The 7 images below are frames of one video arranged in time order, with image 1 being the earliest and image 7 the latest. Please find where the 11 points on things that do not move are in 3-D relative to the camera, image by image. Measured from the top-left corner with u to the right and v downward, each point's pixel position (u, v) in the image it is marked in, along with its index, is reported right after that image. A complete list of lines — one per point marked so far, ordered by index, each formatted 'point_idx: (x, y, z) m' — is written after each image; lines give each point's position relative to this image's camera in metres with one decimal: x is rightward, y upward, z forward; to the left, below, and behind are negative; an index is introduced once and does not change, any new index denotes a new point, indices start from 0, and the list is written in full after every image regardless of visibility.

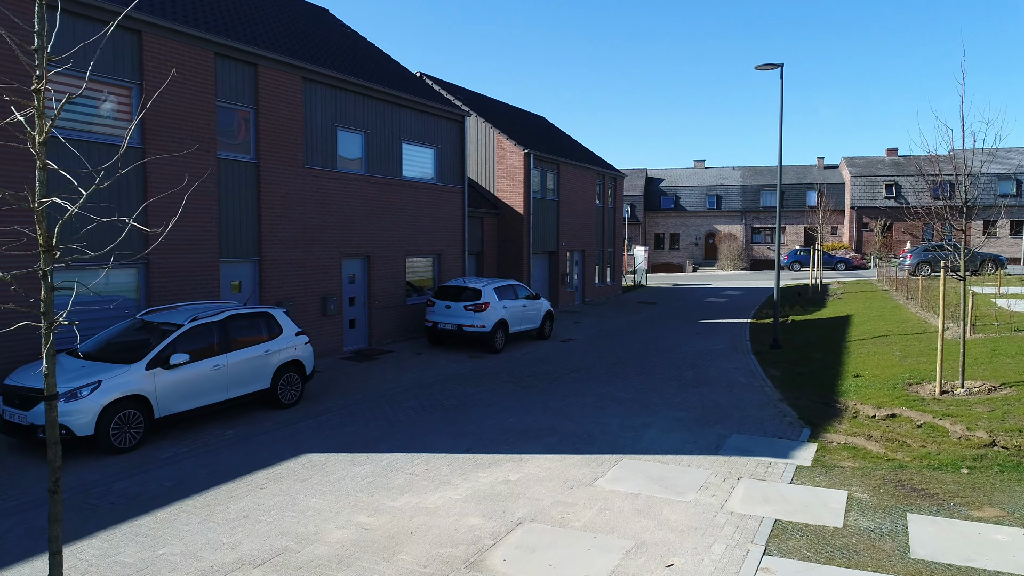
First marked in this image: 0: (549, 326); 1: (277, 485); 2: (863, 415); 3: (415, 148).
0: (+1.0, -1.0, +17.5) m
1: (-2.4, -2.0, +6.9) m
2: (+4.7, -1.7, +9.0) m
3: (-2.4, +3.5, +16.7) m
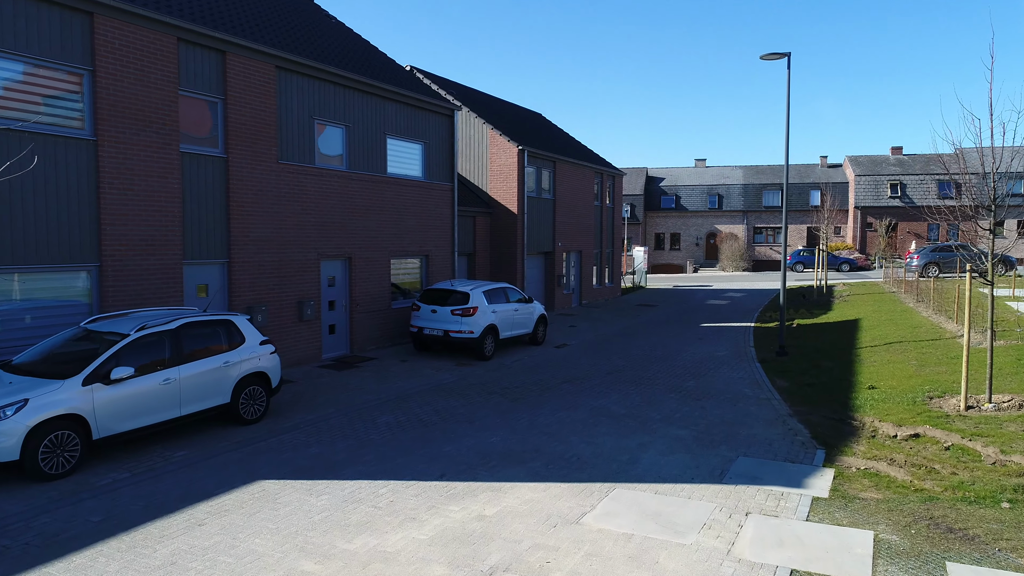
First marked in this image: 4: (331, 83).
0: (+0.8, -1.1, +16.6) m
1: (-2.6, -2.1, +6.0) m
2: (+4.5, -1.8, +8.1) m
3: (-2.6, +3.4, +15.8) m
4: (-3.7, +4.2, +13.6) m
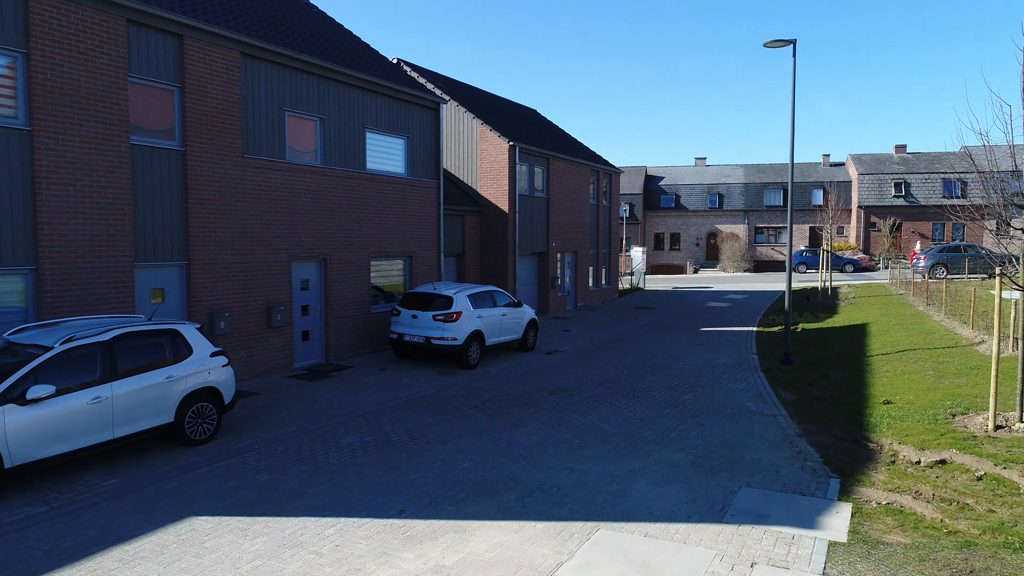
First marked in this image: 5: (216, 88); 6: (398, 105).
0: (+0.5, -1.1, +15.7) m
1: (-2.9, -2.2, +5.1) m
2: (+4.2, -1.9, +7.2) m
3: (-2.9, +3.3, +14.9) m
4: (-4.0, +4.1, +12.7) m
5: (-4.9, +3.3, +11.0) m
6: (-2.6, +4.2, +15.2) m
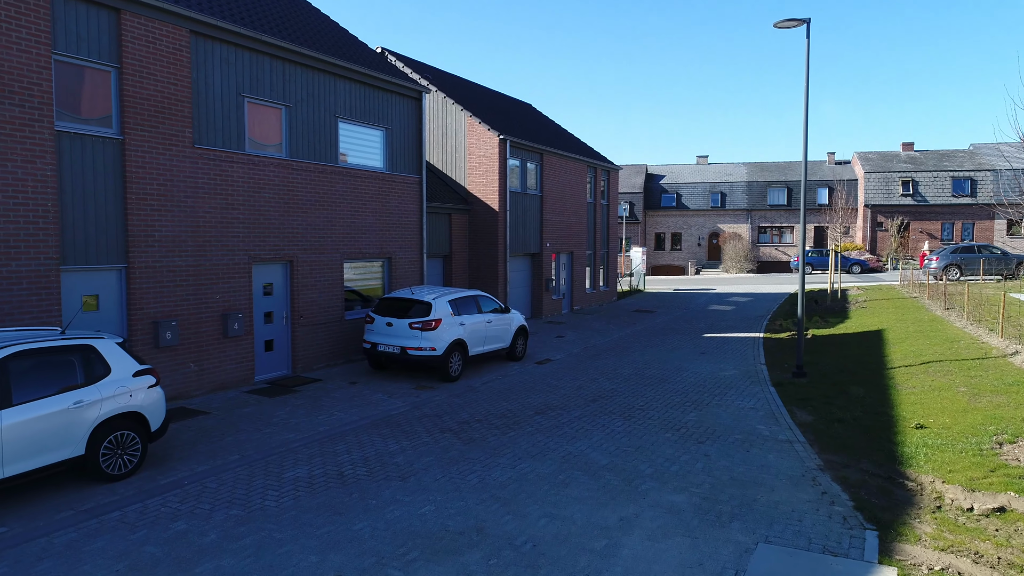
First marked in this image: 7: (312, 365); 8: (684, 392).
0: (+0.2, -1.2, +14.5) m
1: (-3.2, -2.3, +3.9) m
2: (+3.9, -2.0, +6.0) m
3: (-3.2, +3.3, +13.7) m
4: (-4.3, +4.0, +11.5) m
5: (-5.2, +3.2, +9.8) m
6: (-2.9, +4.1, +14.0) m
7: (-3.8, -1.5, +12.6) m
8: (+2.8, -1.7, +10.9) m
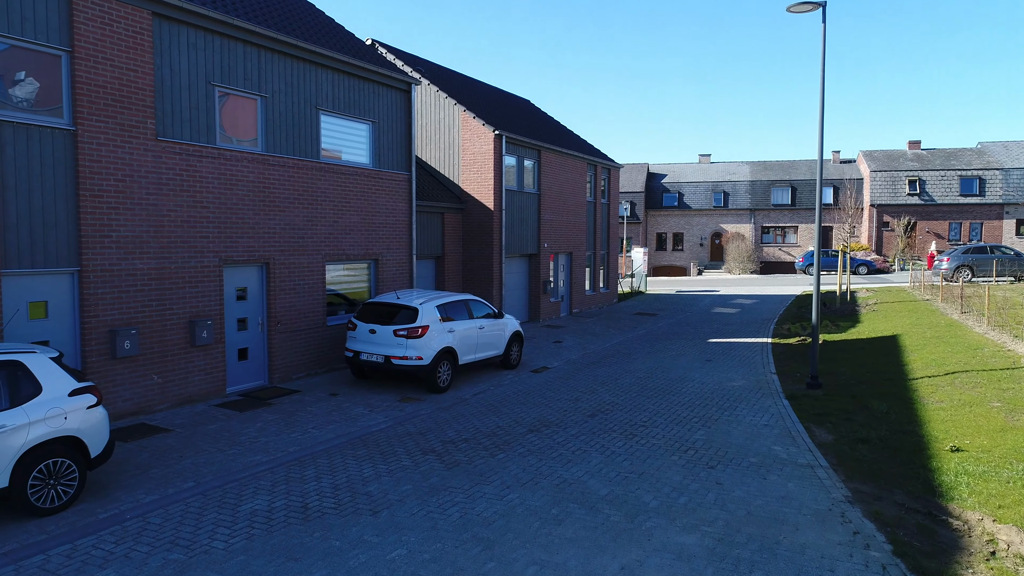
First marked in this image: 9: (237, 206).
0: (+0.1, -1.3, +13.6) m
1: (-3.3, -2.3, +3.1) m
2: (+3.8, -2.0, +5.1) m
3: (-3.3, +3.2, +12.8) m
4: (-4.4, +3.9, +10.7) m
5: (-5.3, +3.1, +9.0) m
6: (-3.0, +4.0, +13.2) m
7: (-3.9, -1.5, +11.7) m
8: (+2.7, -1.8, +10.1) m
9: (-4.4, +1.3, +10.7) m
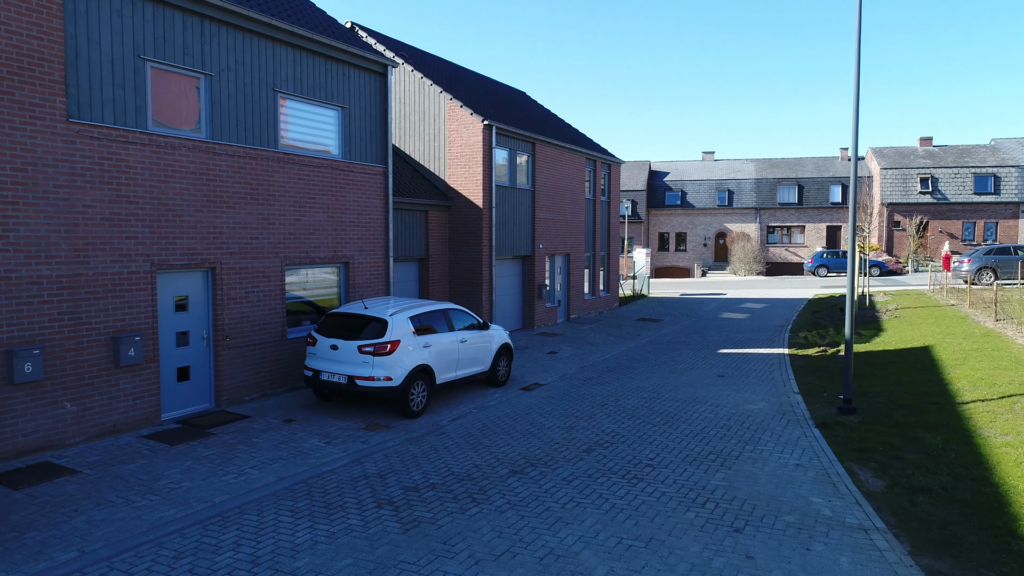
0: (-0.1, -1.4, +12.1) m
1: (-3.6, -2.5, +1.5) m
2: (+3.6, -2.2, +3.6) m
3: (-3.5, +3.1, +11.3) m
4: (-4.6, +3.8, +9.1) m
5: (-5.5, +3.0, +7.4) m
6: (-3.2, +3.9, +11.6) m
7: (-4.1, -1.7, +10.2) m
8: (+2.5, -1.9, +8.6) m
9: (-4.6, +1.2, +9.2) m
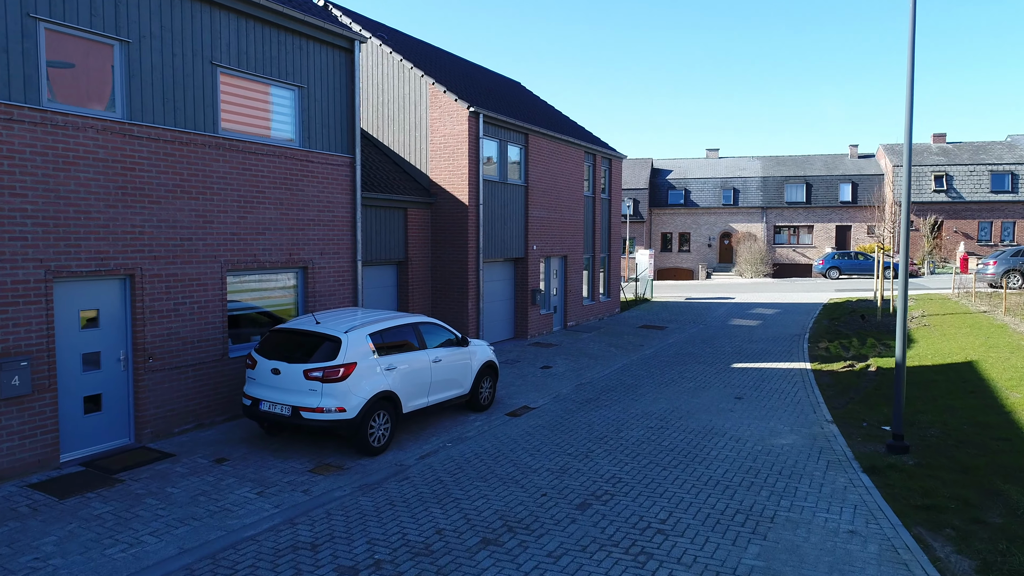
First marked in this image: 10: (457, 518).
0: (-0.4, -1.6, +10.4) m
1: (-3.8, -2.6, -0.1) m
2: (+3.3, -2.3, +1.9) m
3: (-3.7, +2.9, +9.6) m
4: (-4.9, +3.7, +7.5) m
5: (-5.8, +2.9, +5.8) m
6: (-3.4, +3.7, +10.0) m
7: (-4.4, -1.8, +8.5) m
8: (+2.2, -2.0, +6.9) m
9: (-4.9, +1.1, +7.5) m
10: (-0.5, -2.2, +6.3) m
